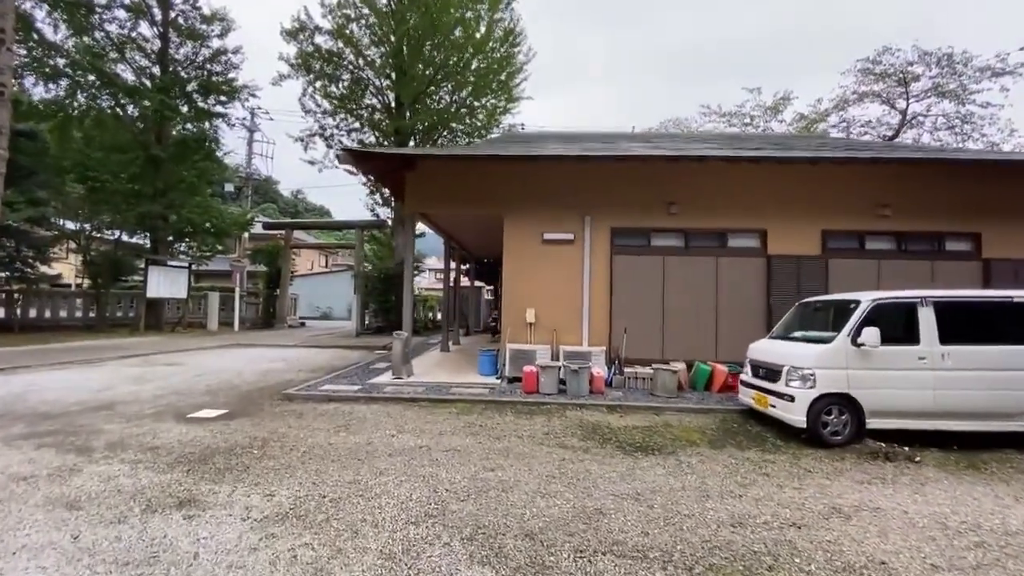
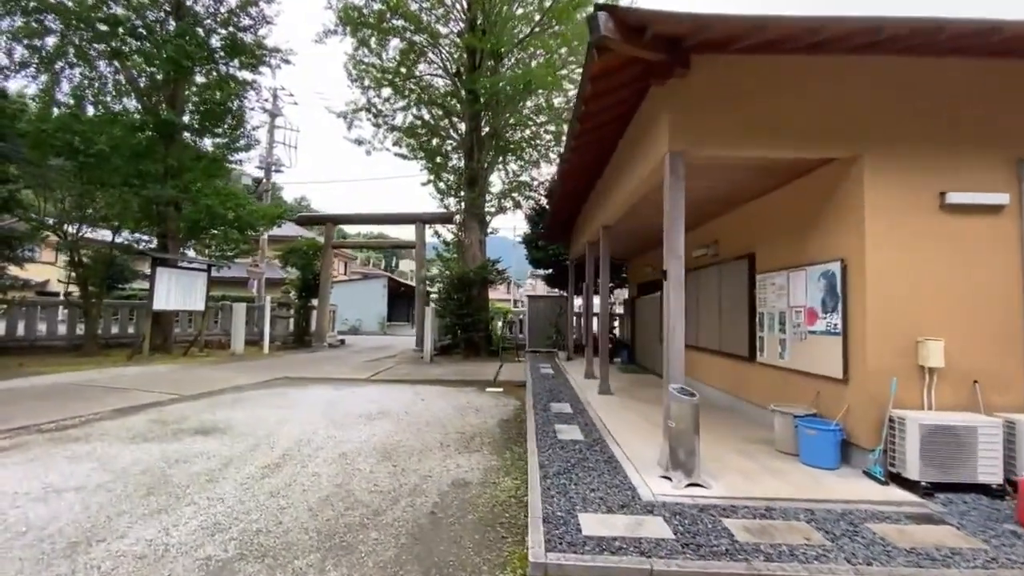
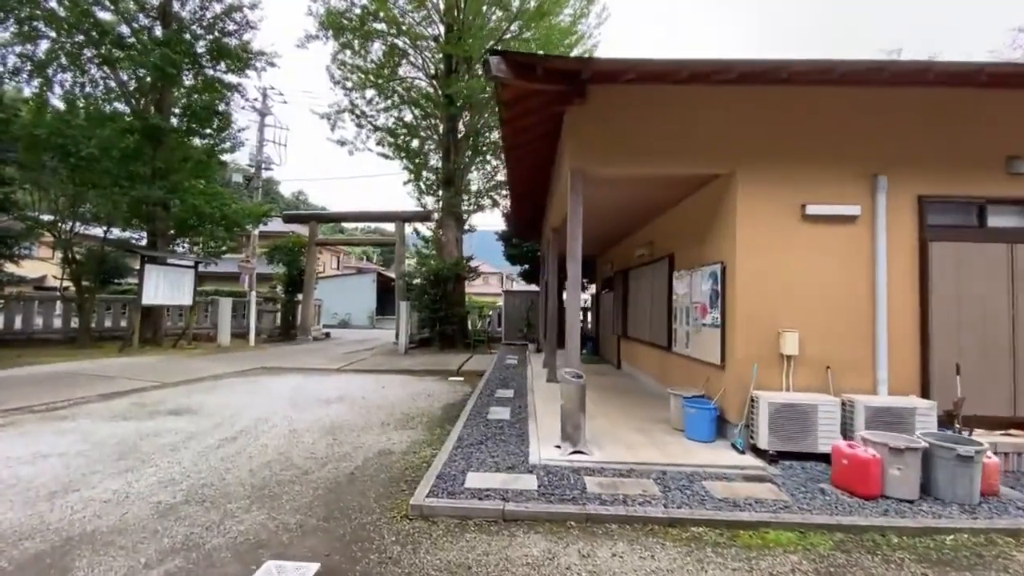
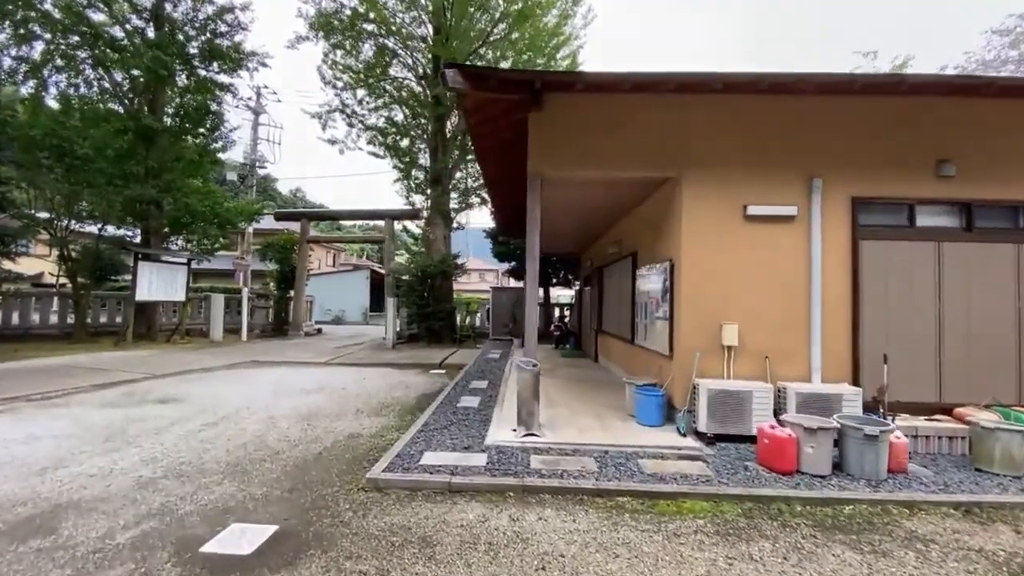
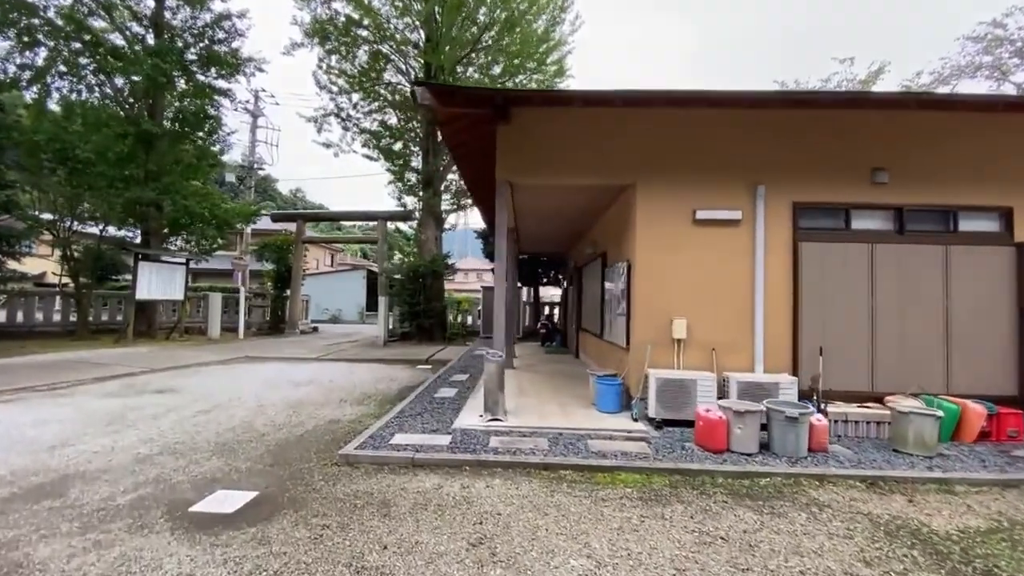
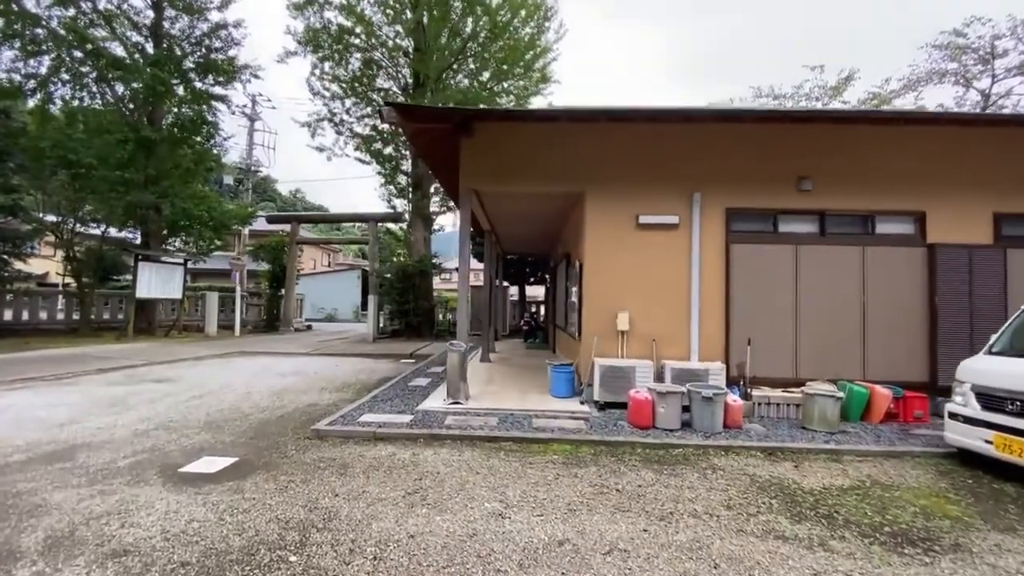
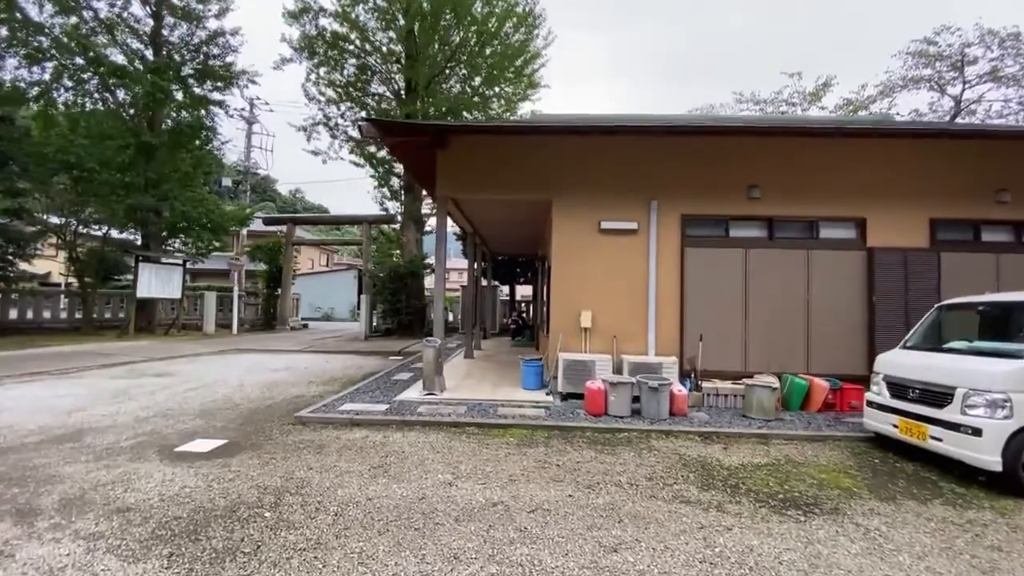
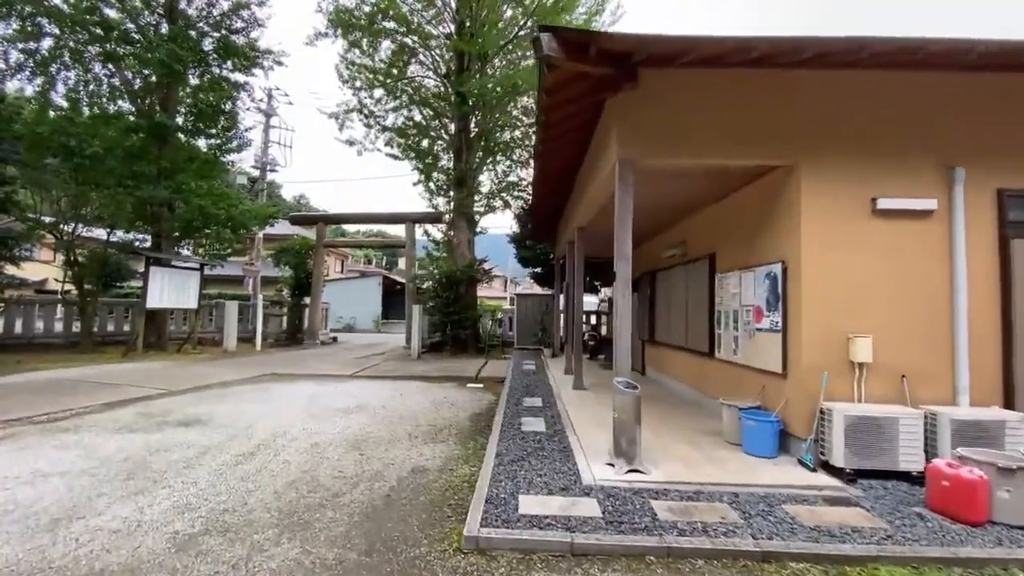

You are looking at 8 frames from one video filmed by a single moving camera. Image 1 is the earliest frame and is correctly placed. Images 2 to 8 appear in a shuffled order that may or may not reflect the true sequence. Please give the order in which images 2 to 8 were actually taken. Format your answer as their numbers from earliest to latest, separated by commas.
7, 6, 5, 4, 3, 8, 2
